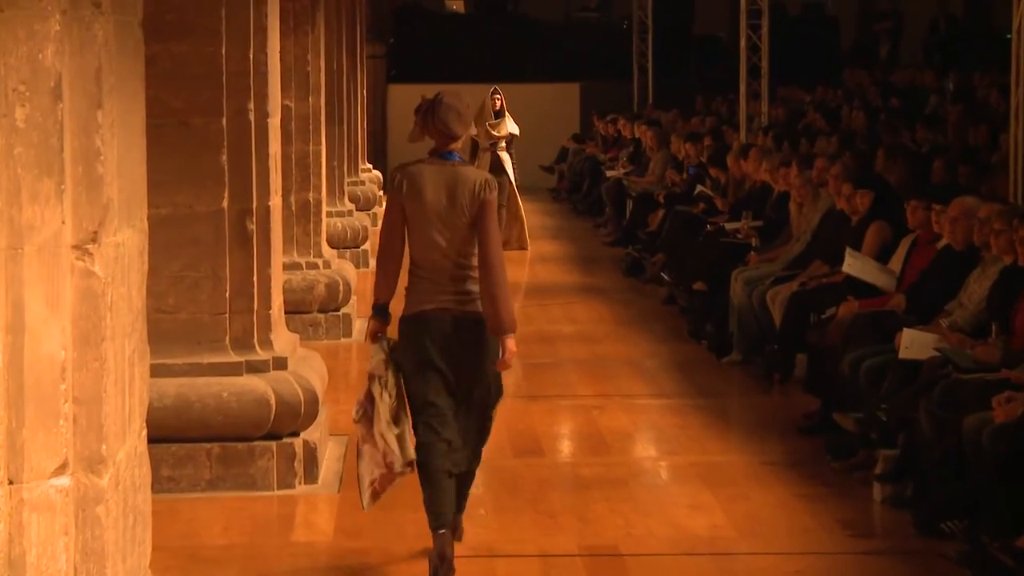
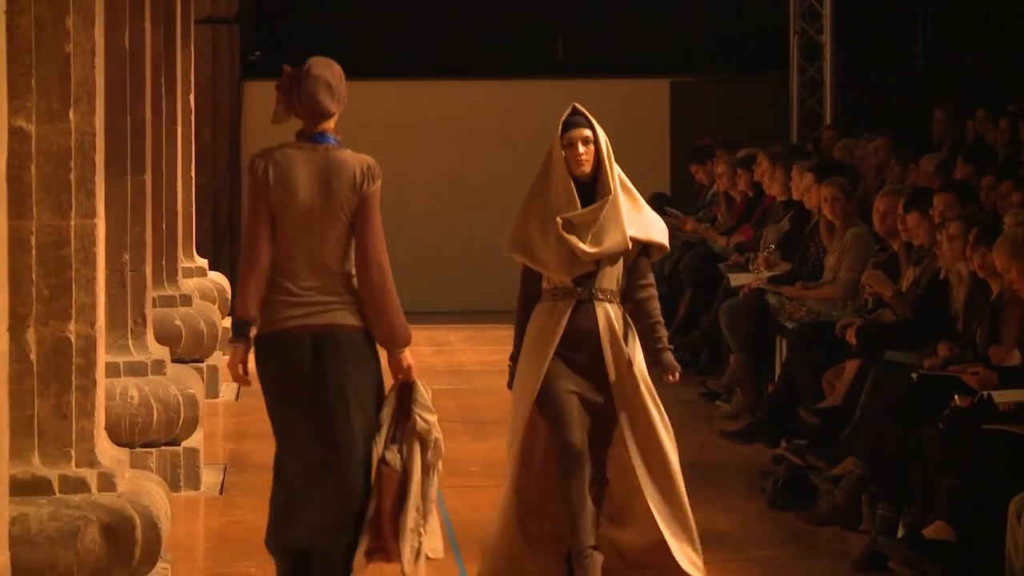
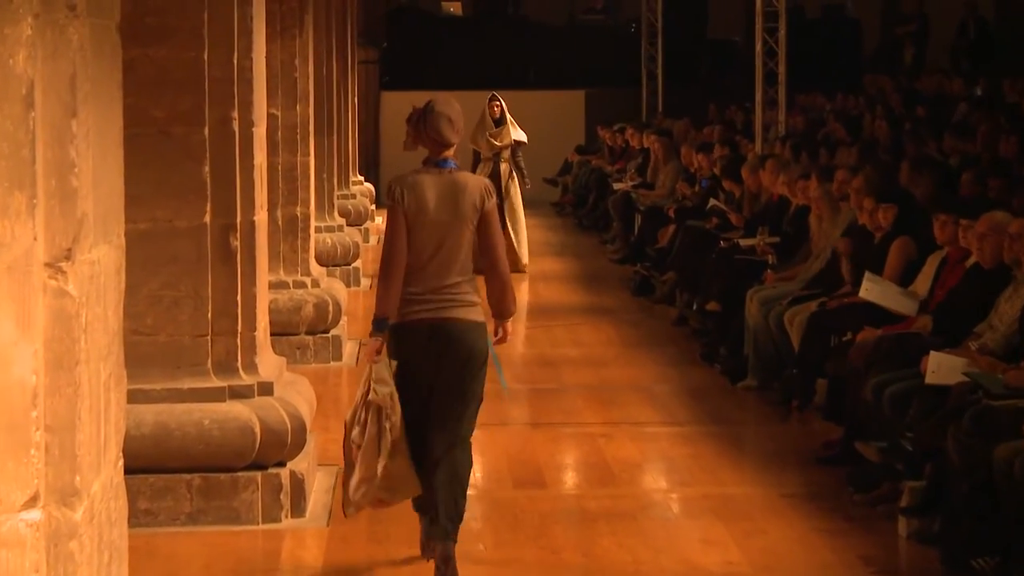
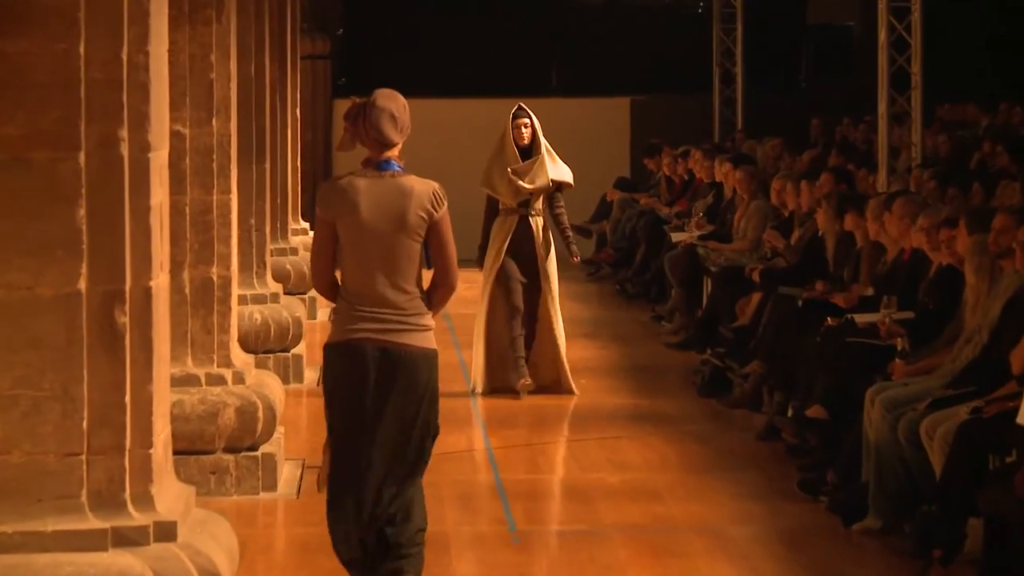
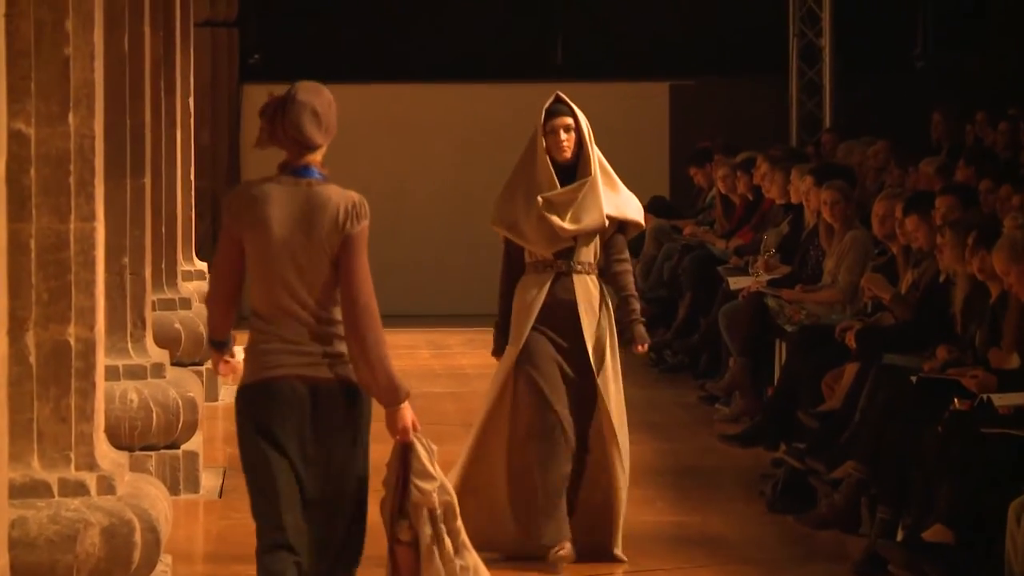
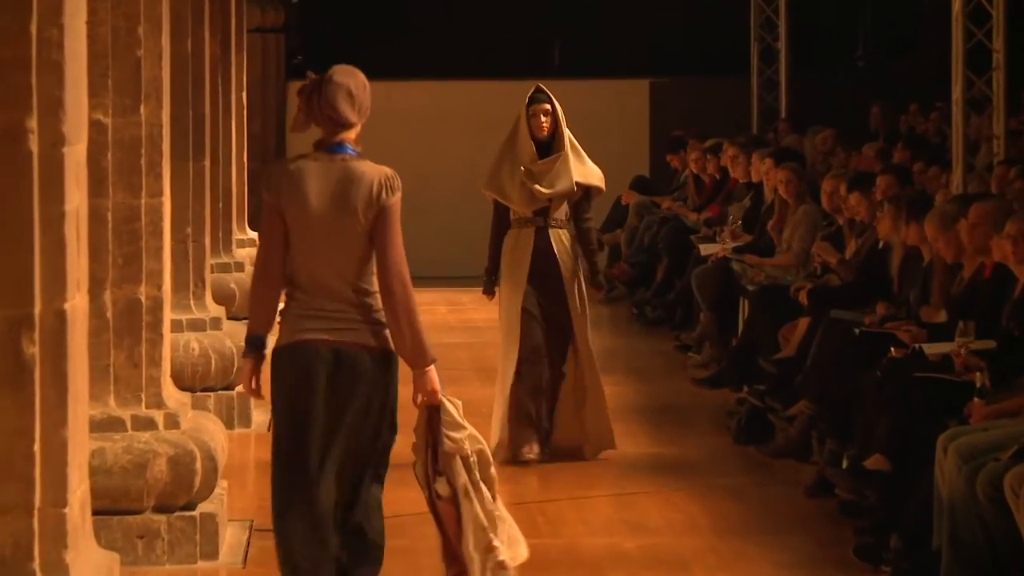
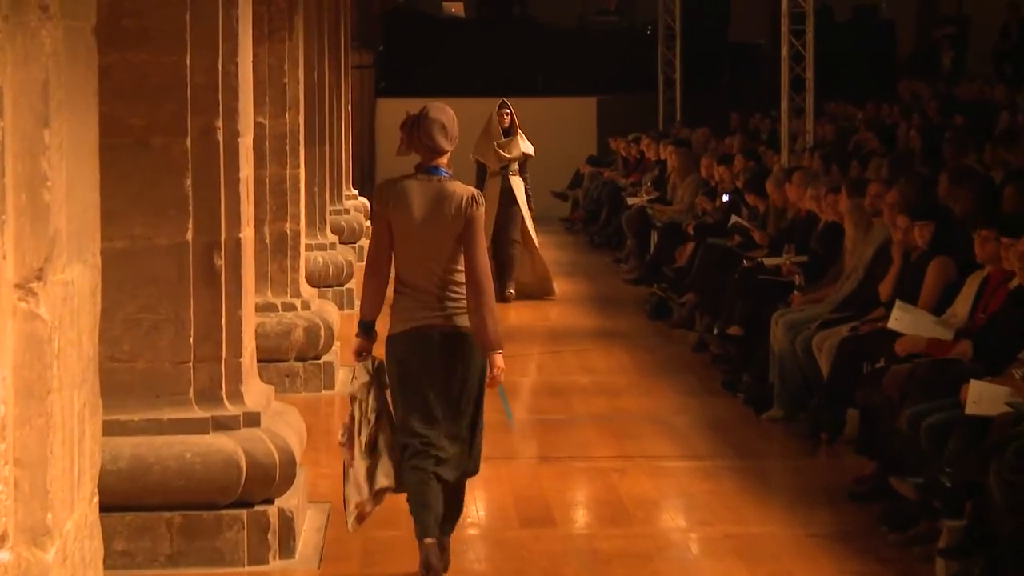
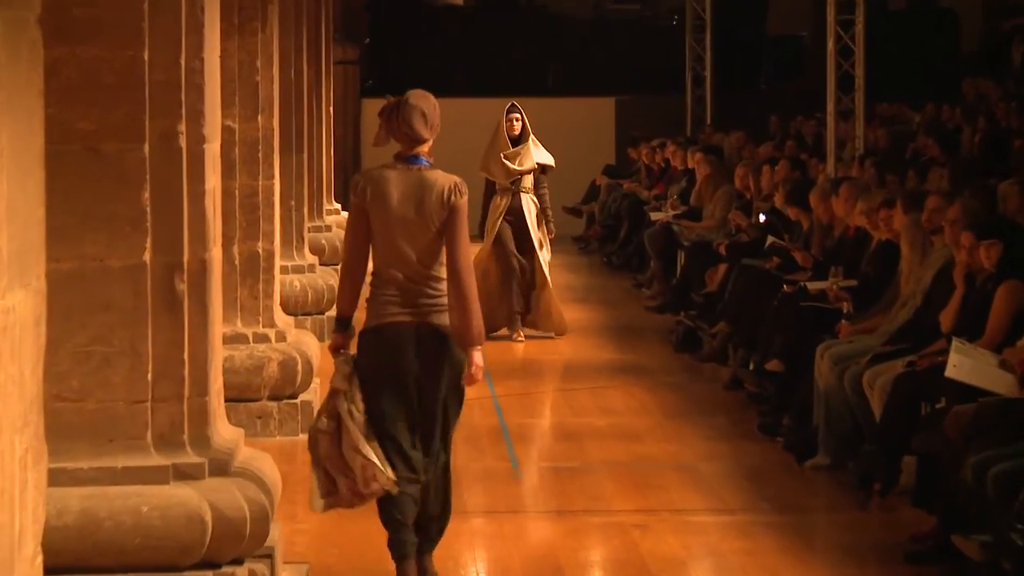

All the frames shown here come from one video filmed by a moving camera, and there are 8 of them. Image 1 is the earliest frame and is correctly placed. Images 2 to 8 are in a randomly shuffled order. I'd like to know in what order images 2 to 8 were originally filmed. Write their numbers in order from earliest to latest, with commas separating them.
3, 7, 8, 4, 6, 5, 2
